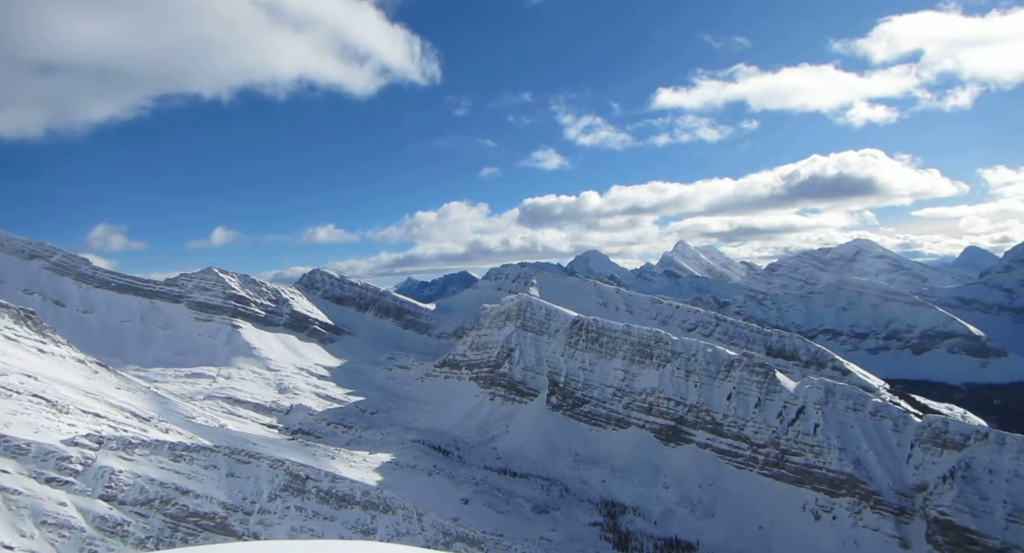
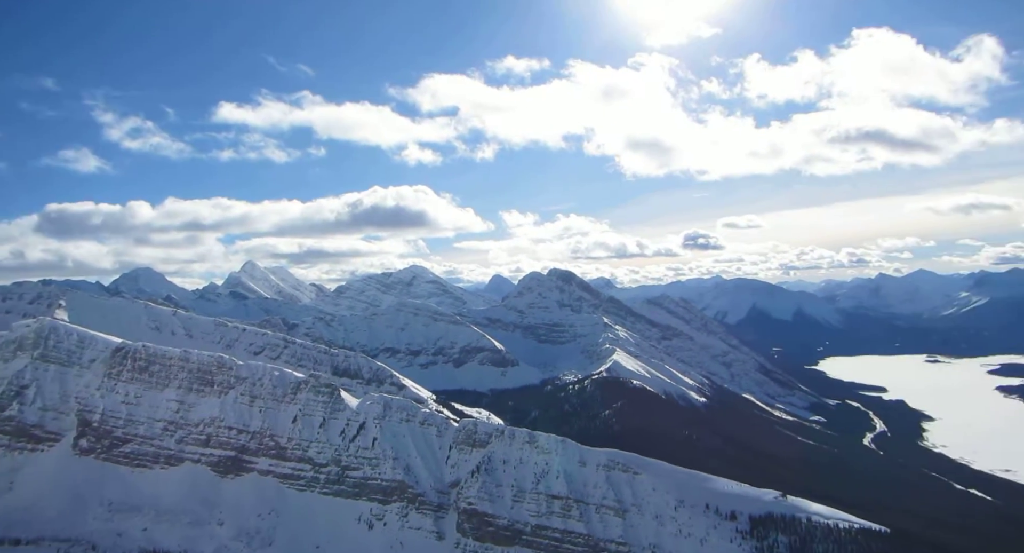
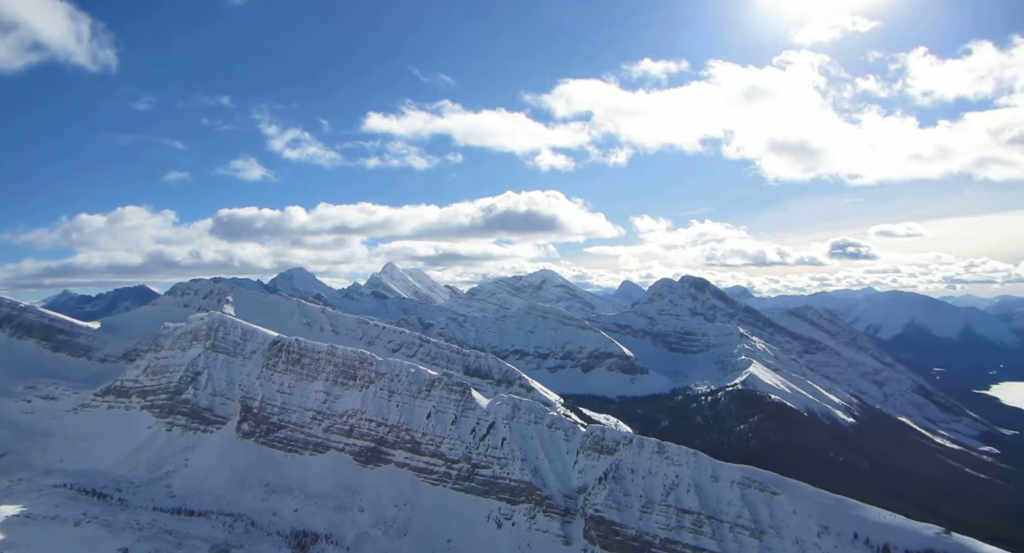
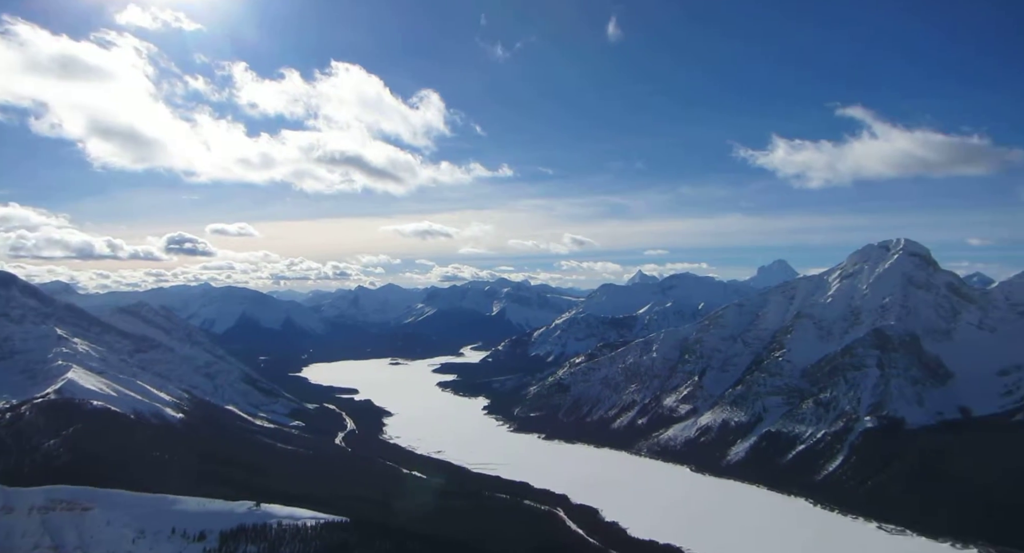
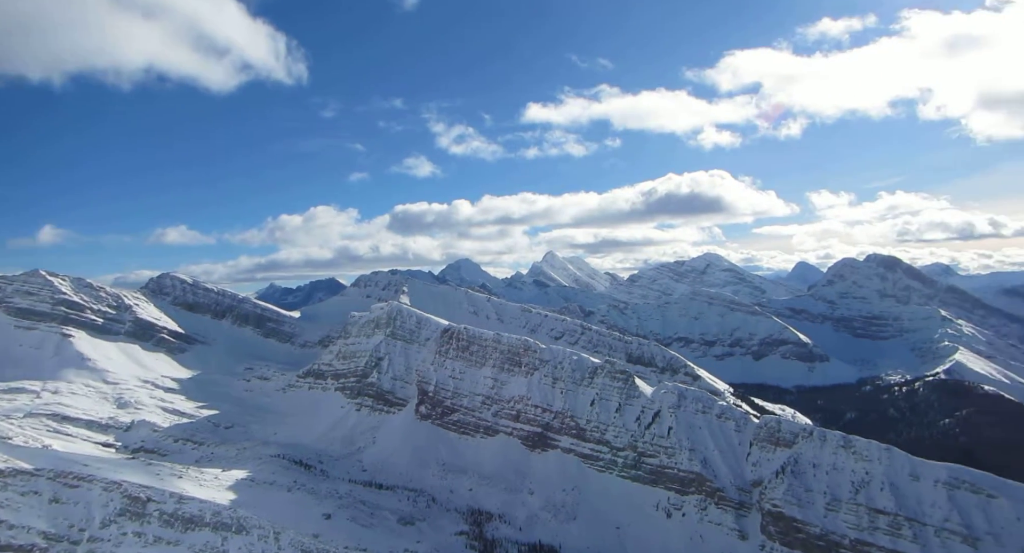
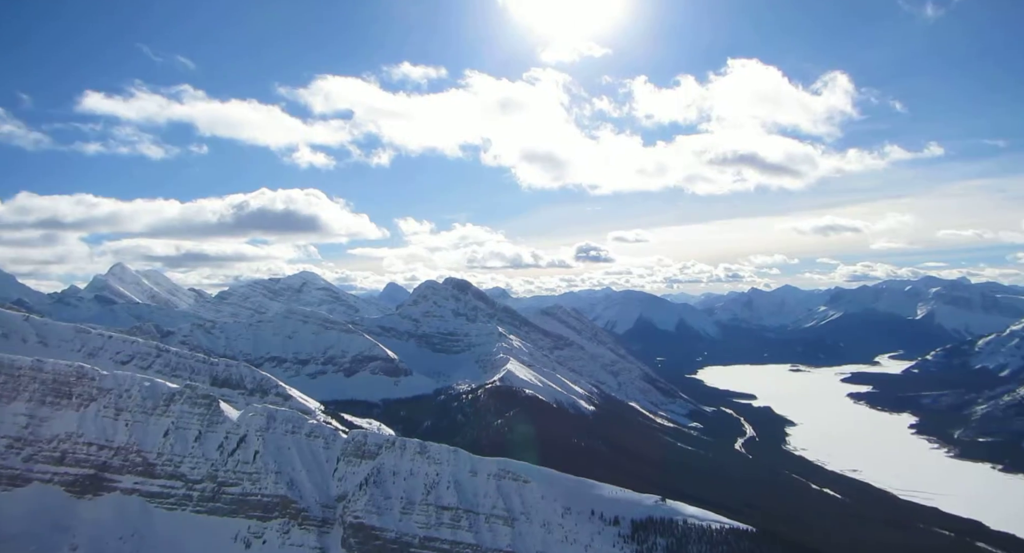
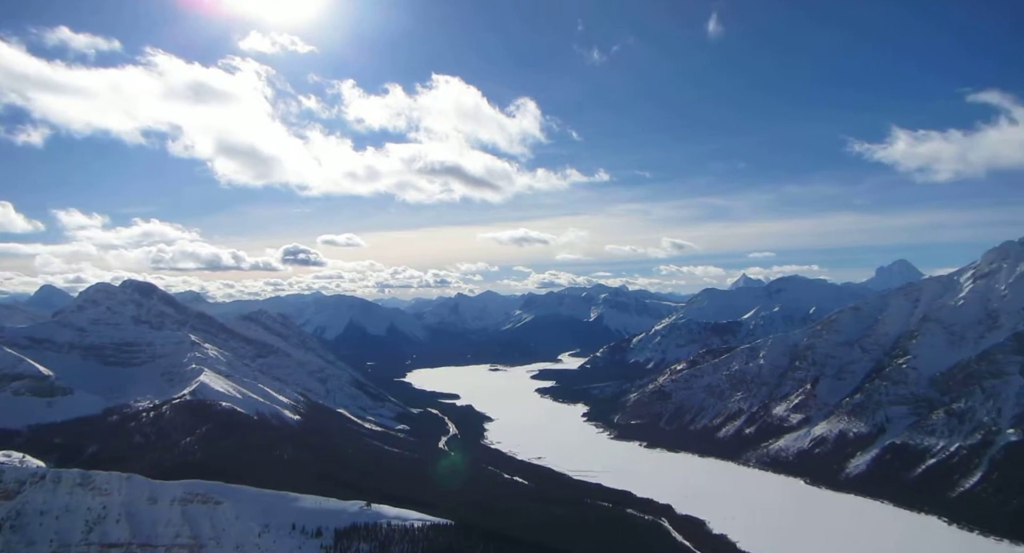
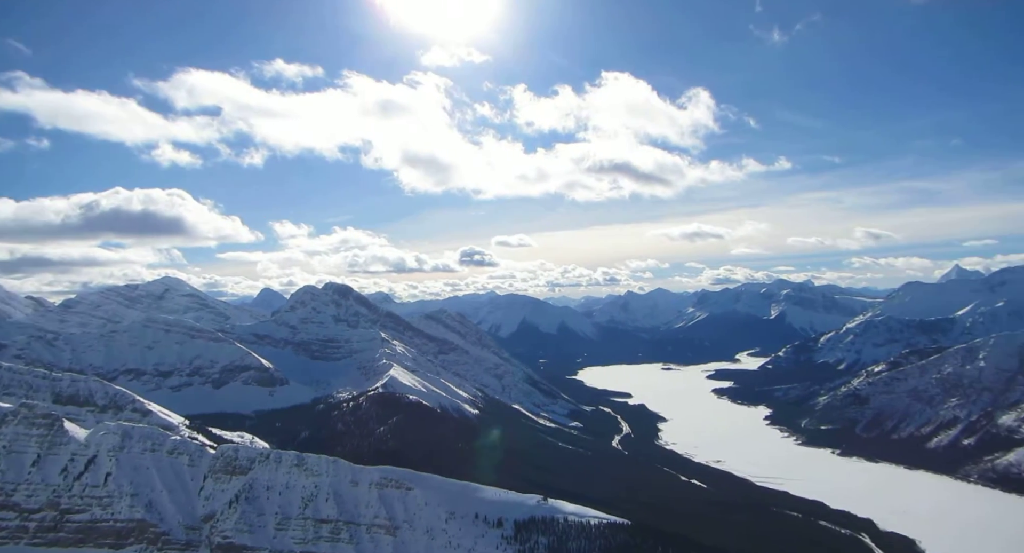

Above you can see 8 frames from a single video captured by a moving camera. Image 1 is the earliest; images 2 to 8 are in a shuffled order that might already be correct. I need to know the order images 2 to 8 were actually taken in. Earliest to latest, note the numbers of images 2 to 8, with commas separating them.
5, 3, 2, 6, 8, 7, 4
